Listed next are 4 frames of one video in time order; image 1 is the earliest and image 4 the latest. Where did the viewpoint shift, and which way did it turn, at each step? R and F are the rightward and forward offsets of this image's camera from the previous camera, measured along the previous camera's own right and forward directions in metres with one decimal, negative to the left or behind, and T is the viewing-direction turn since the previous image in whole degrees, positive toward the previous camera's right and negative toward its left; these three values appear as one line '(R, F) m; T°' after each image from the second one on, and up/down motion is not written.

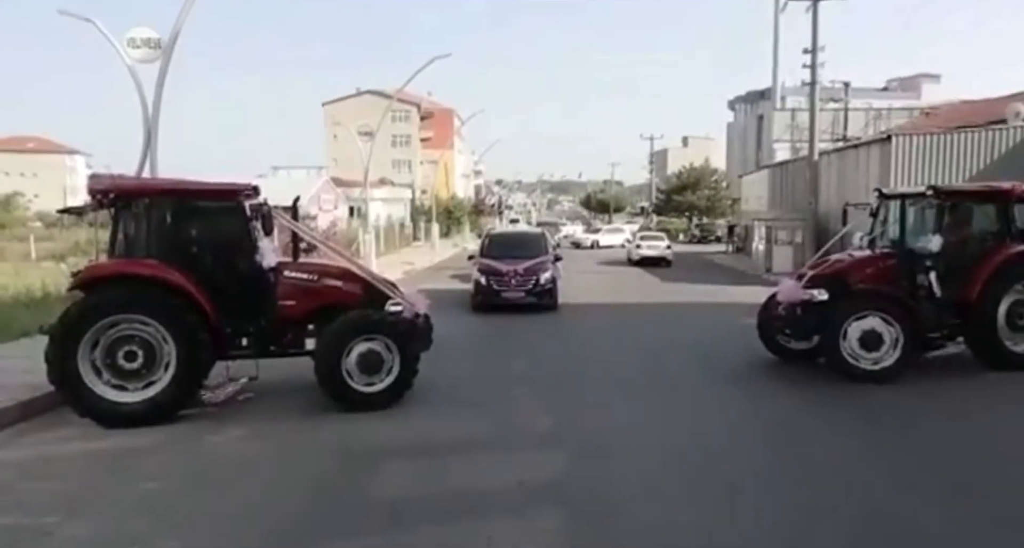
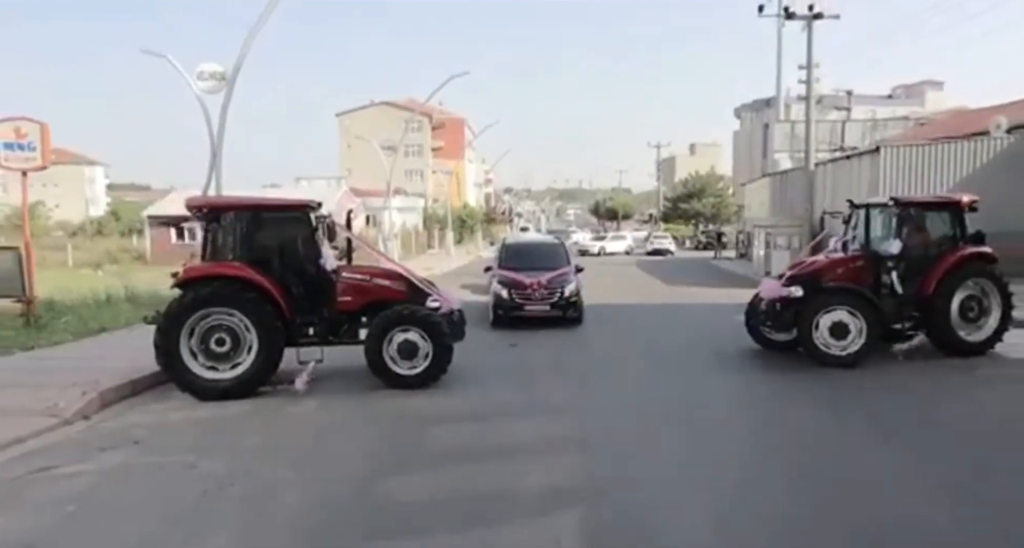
(-0.1, -1.5) m; -1°
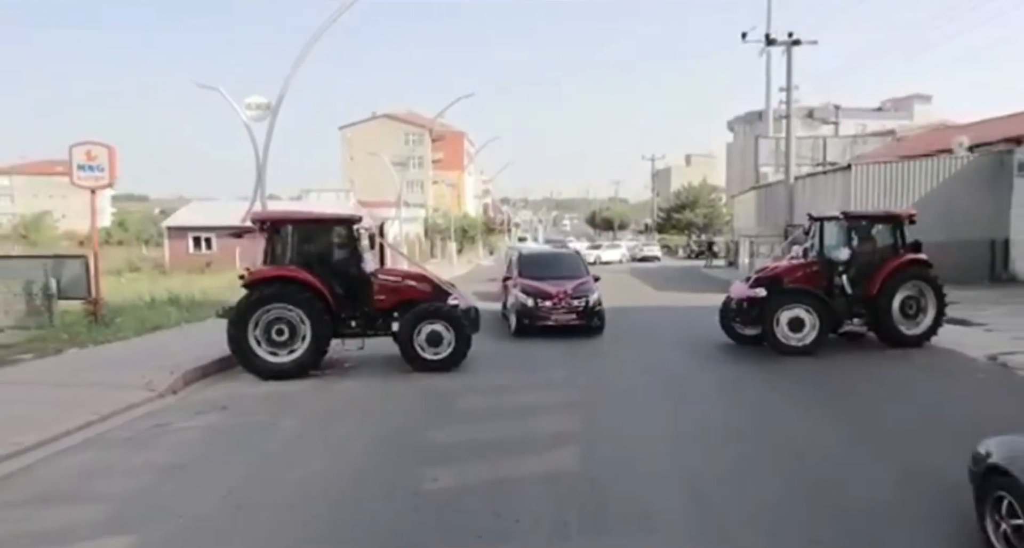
(-0.2, -1.8) m; 0°
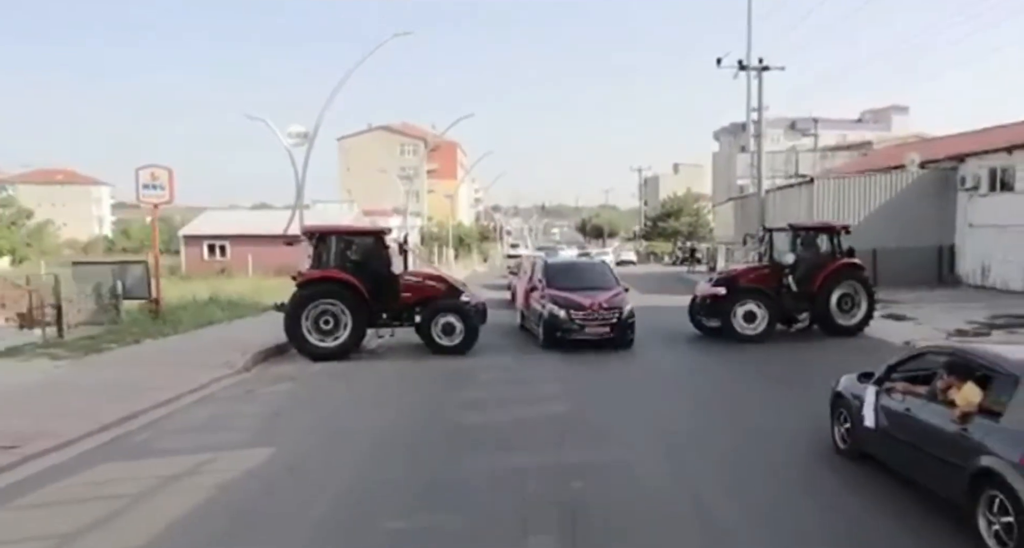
(-0.2, -2.4) m; +1°
